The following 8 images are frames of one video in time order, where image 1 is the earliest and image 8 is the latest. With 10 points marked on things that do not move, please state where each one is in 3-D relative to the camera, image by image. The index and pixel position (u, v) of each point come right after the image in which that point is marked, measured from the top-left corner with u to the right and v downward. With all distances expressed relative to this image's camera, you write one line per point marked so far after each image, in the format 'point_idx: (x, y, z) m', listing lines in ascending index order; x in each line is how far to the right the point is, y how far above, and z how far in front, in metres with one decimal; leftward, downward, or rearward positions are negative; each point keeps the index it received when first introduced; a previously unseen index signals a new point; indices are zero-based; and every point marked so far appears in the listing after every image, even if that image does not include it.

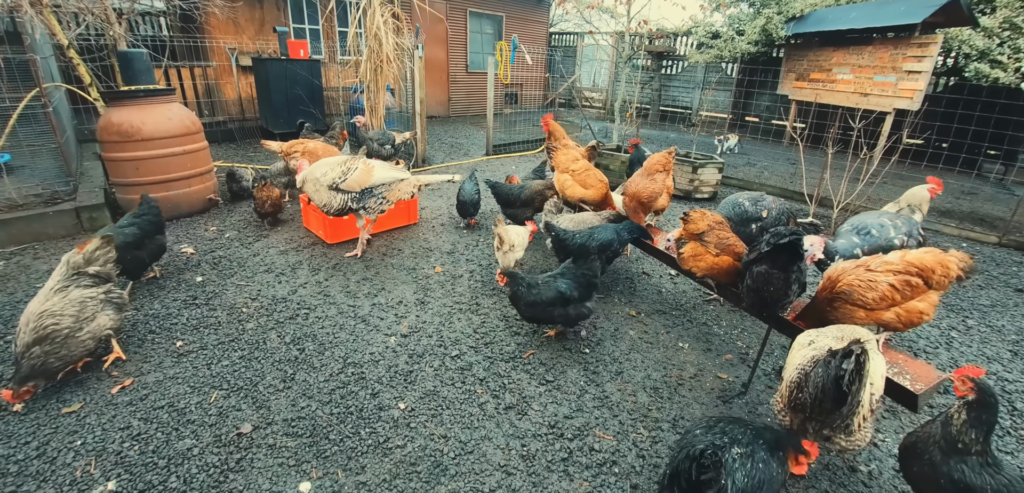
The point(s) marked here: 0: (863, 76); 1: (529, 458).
0: (+6.6, +3.2, +7.9) m
1: (+0.1, -1.1, +2.2) m
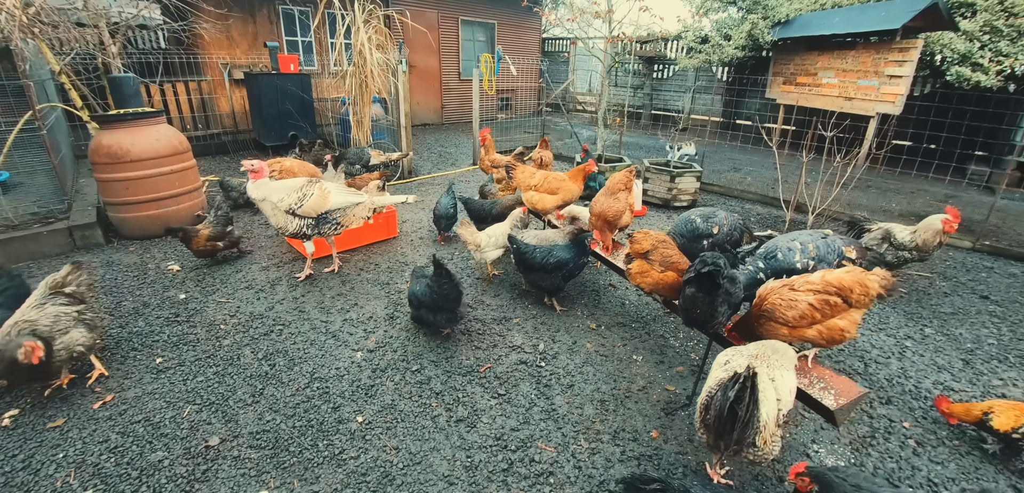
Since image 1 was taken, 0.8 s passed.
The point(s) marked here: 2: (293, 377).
0: (+6.3, +3.1, +7.9) m
1: (-0.2, -1.2, +2.3) m
2: (-1.5, -0.9, +3.0) m
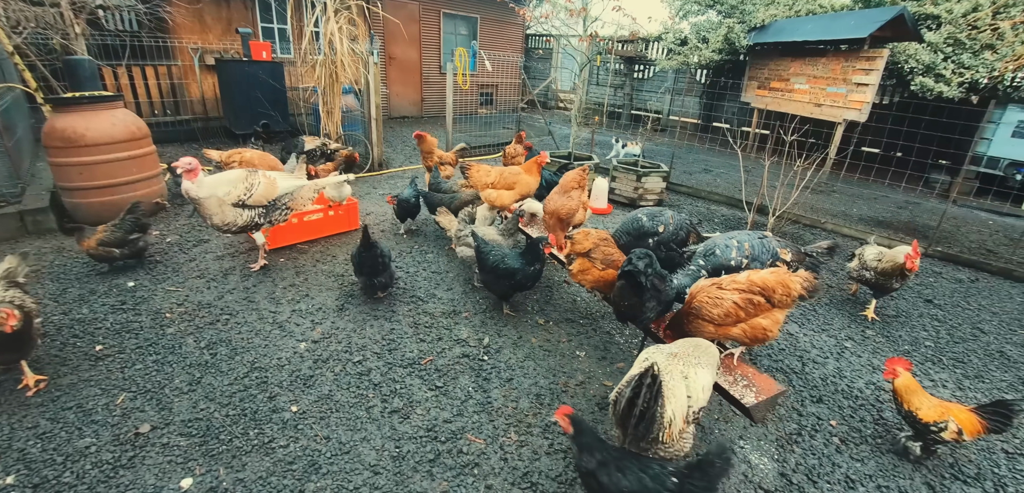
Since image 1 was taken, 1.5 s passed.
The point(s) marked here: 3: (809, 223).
0: (+5.9, +3.1, +8.1) m
1: (-0.6, -1.2, +2.4) m
2: (-1.9, -0.8, +3.0) m
3: (+4.7, +0.4, +6.7) m
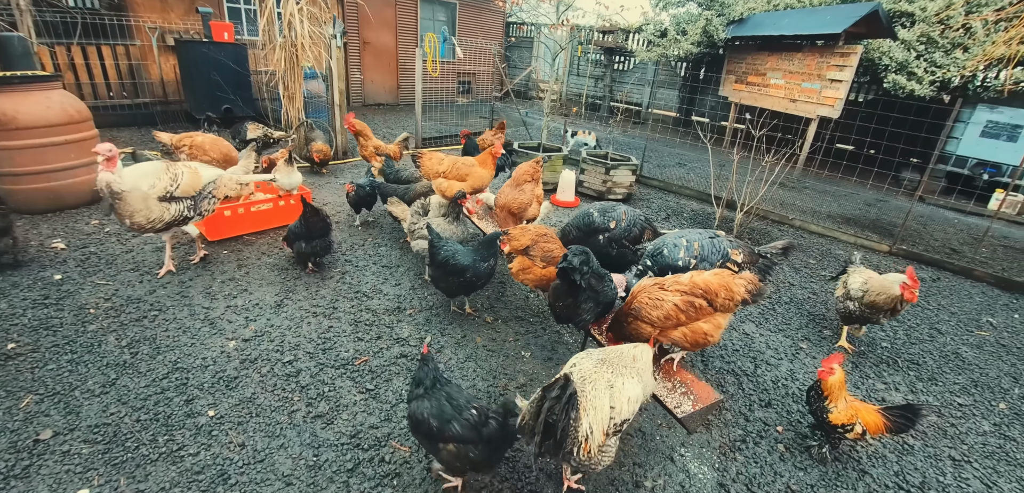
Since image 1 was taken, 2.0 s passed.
0: (+5.3, +3.1, +8.1) m
1: (-1.0, -1.2, +2.2) m
2: (-2.4, -0.8, +2.8) m
3: (+4.2, +0.4, +6.7) m
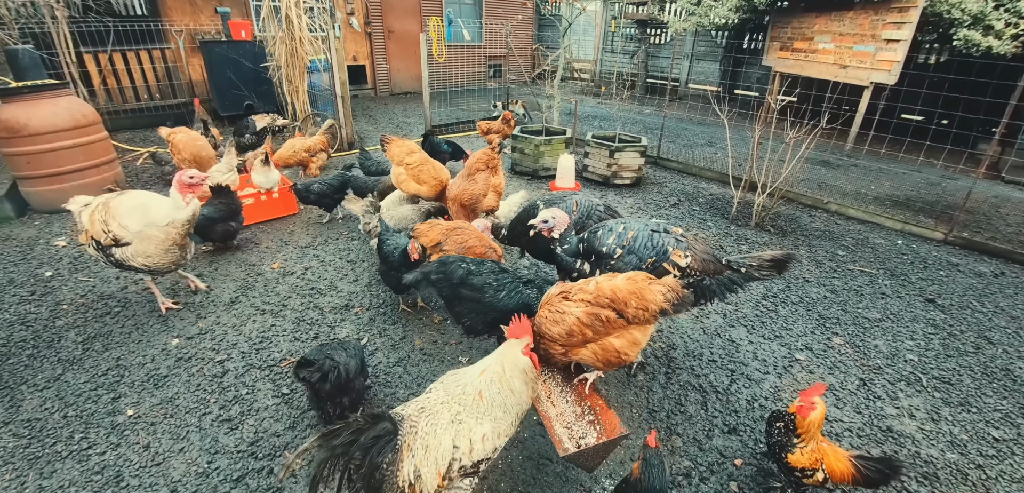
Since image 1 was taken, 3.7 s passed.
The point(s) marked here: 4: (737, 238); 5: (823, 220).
0: (+5.4, +3.4, +7.0) m
1: (-1.6, -1.2, +2.2) m
2: (-2.8, -0.8, +2.9) m
3: (+4.1, +0.6, +5.9) m
4: (+2.6, +0.1, +4.9) m
5: (+4.1, +0.3, +5.5) m
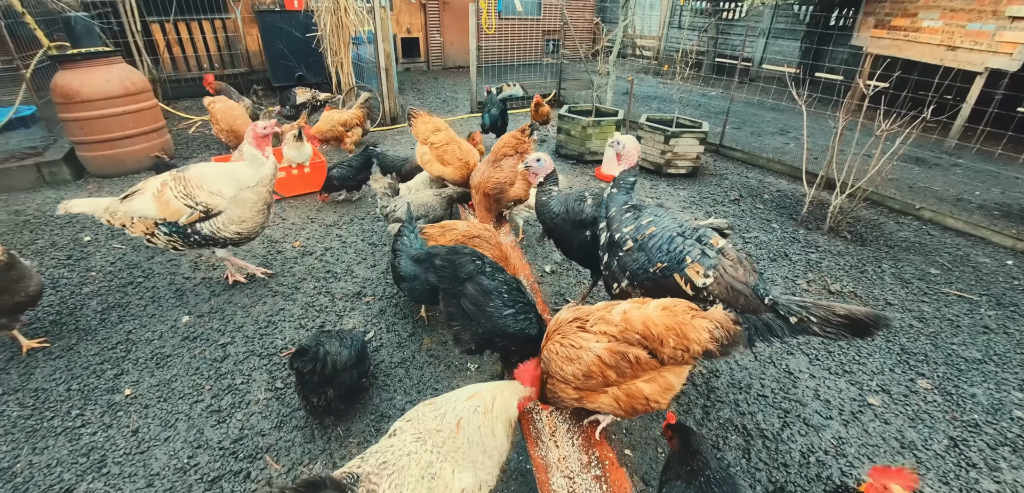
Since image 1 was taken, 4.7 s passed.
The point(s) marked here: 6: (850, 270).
0: (+6.2, +3.2, +5.9) m
1: (-1.6, -1.1, +2.1) m
2: (-2.7, -0.6, +2.9) m
3: (+4.6, +0.5, +5.0) m
4: (+2.9, 0.0, +4.2) m
5: (+4.5, +0.2, +4.7) m
6: (+3.0, -0.2, +3.8) m
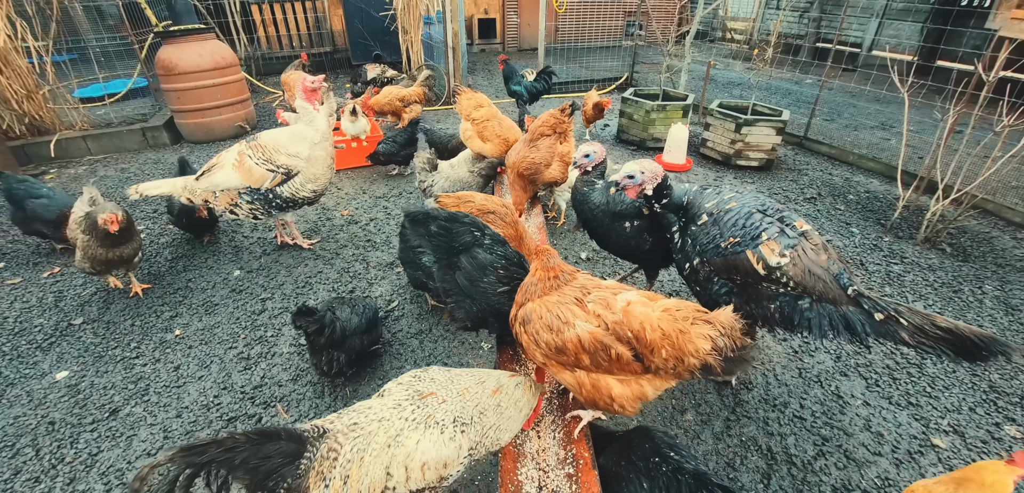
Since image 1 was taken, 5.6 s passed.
0: (+7.0, +2.8, +4.6) m
1: (-1.6, -0.9, +2.3) m
2: (-2.6, -0.3, +3.3) m
3: (+5.0, +0.3, +4.2) m
4: (+3.3, -0.1, +3.6) m
5: (+4.9, 0.0, +3.9) m
6: (+3.2, -0.3, +3.2) m
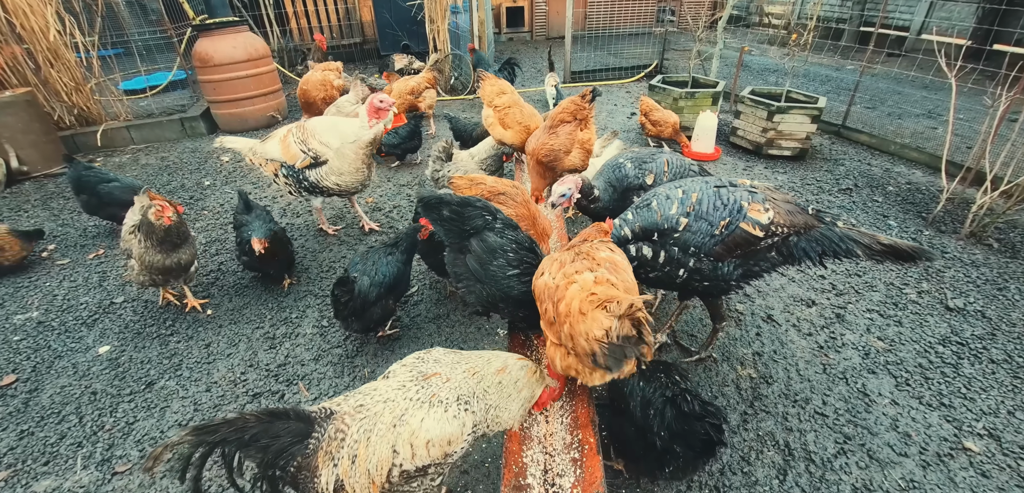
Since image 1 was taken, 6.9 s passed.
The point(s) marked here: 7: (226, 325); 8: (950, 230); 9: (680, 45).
0: (+7.2, +2.8, +4.2) m
1: (-1.6, -0.8, +2.4) m
2: (-2.4, -0.1, +3.4) m
3: (+5.2, +0.3, +3.8) m
4: (+3.4, 0.0, +3.4) m
5: (+5.1, 0.0, +3.6) m
6: (+3.4, -0.3, +3.0) m
7: (-1.9, -0.5, +2.8) m
8: (+3.8, +0.1, +3.7) m
9: (+4.1, +4.9, +10.2) m
